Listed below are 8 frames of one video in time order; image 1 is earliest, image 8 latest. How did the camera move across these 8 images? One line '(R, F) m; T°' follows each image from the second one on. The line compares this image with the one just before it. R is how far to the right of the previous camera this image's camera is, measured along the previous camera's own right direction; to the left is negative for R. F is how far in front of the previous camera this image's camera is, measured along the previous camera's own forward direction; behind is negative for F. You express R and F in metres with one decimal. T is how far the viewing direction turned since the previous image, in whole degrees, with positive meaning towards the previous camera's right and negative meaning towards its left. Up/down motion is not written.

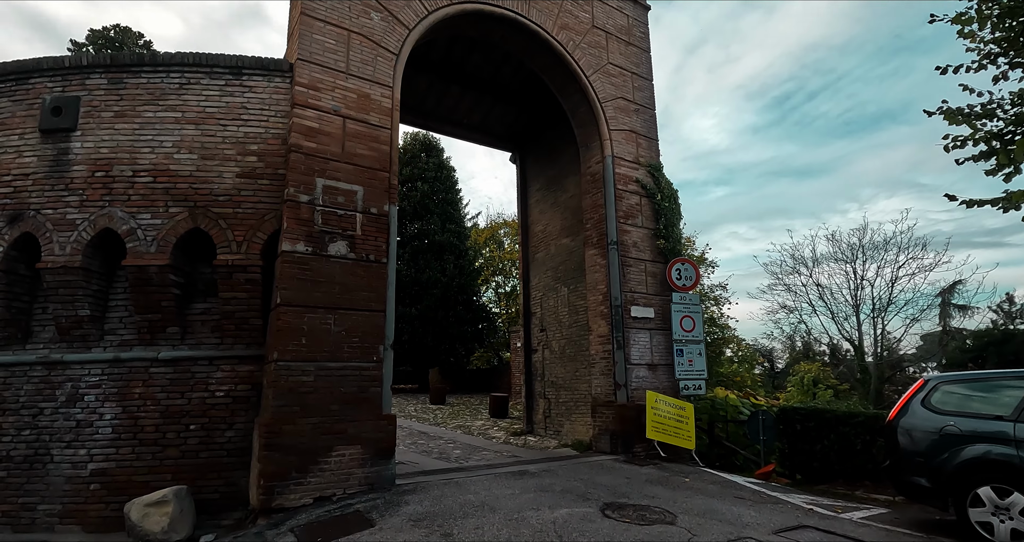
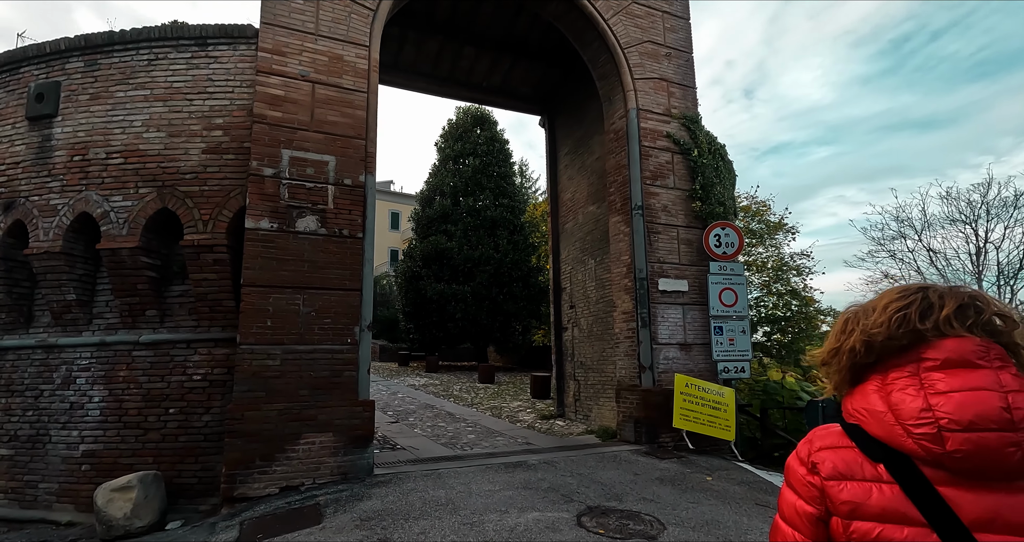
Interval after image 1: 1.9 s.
(+1.1, +0.9) m; -9°
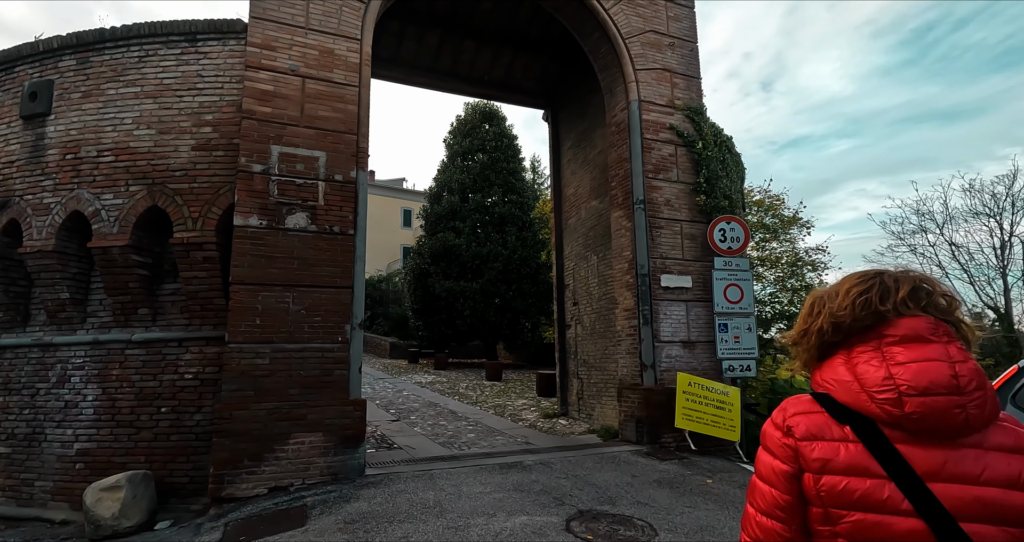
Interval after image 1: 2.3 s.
(+0.2, +0.2) m; -2°
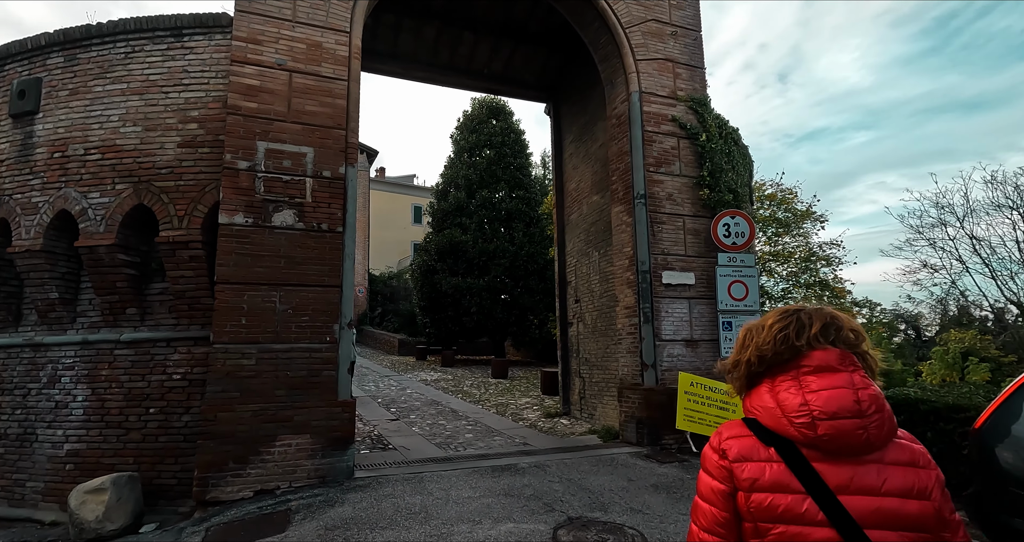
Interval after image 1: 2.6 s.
(+0.2, +0.2) m; -1°
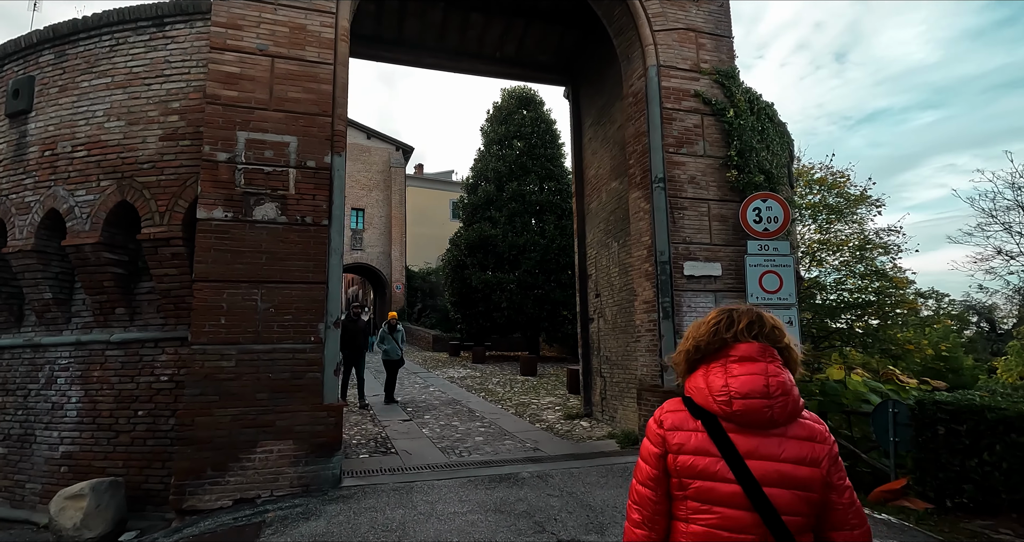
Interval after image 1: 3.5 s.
(+0.5, +0.5) m; -5°
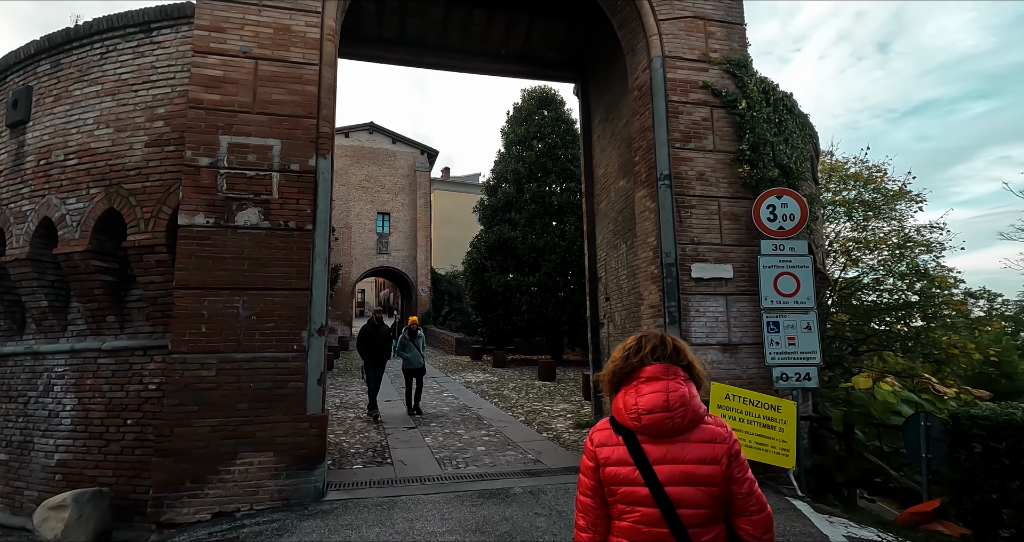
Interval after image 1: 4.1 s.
(+0.4, +0.3) m; -3°
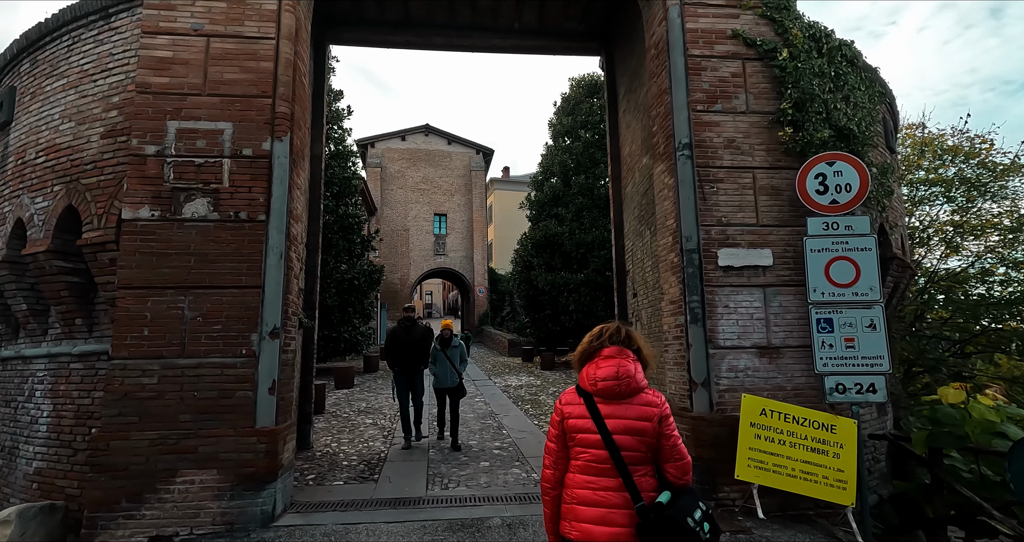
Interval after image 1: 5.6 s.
(+0.9, +0.9) m; -8°
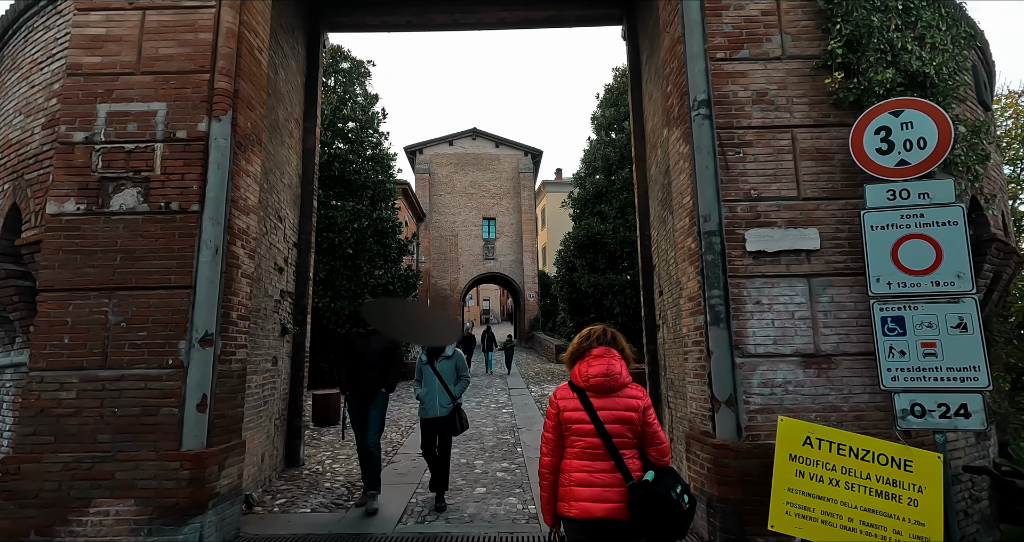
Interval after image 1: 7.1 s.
(+0.7, +1.0) m; -7°
